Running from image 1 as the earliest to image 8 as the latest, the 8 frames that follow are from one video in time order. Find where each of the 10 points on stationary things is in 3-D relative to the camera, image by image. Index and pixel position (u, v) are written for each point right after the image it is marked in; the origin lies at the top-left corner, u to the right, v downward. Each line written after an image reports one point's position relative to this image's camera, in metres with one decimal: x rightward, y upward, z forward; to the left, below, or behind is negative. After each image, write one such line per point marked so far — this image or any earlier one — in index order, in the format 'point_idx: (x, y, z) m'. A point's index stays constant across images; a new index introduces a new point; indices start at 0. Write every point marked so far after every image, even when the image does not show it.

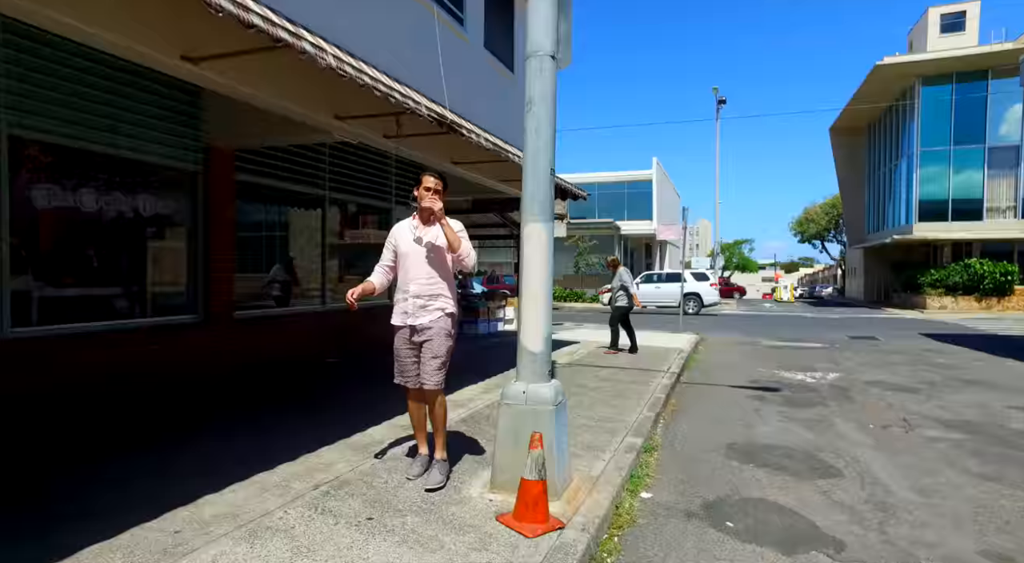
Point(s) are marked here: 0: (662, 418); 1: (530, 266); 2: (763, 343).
0: (+1.7, -1.5, +6.5) m
1: (+0.1, +0.1, +3.8) m
2: (+6.8, -1.6, +15.6) m
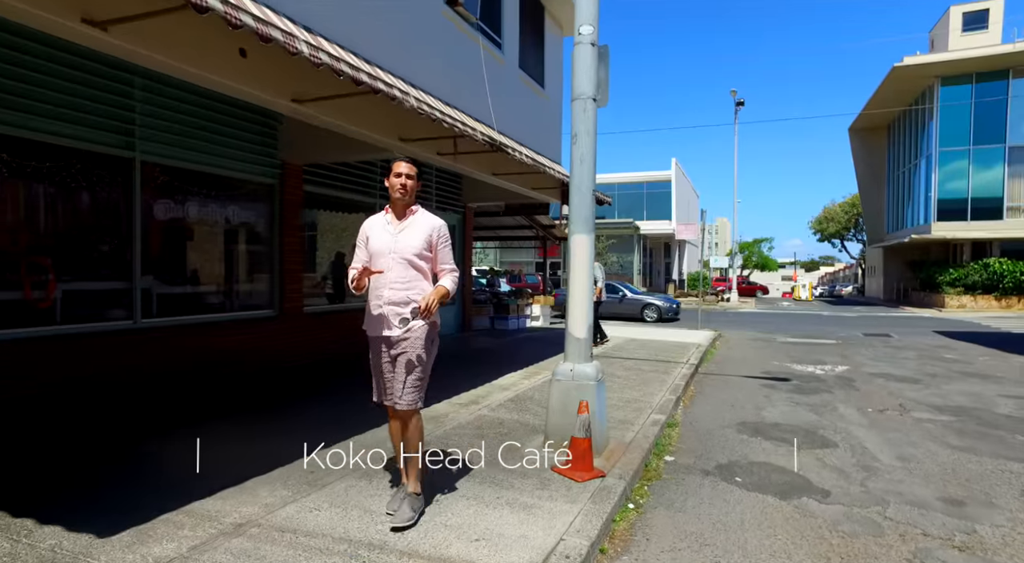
0: (+2.2, -1.5, +7.4) m
1: (+0.5, +0.1, +4.7) m
2: (+7.5, -1.6, +16.4) m
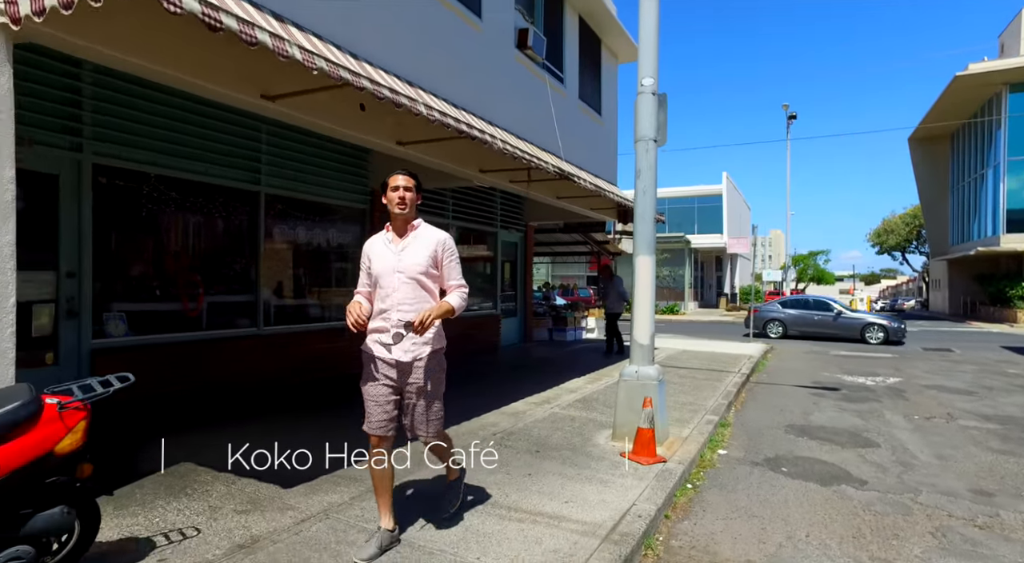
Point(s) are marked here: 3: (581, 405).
0: (+3.1, -1.7, +8.0) m
1: (+1.2, 0.0, +5.5) m
2: (+9.1, -2.0, +16.5) m
3: (+0.8, -1.4, +6.8) m
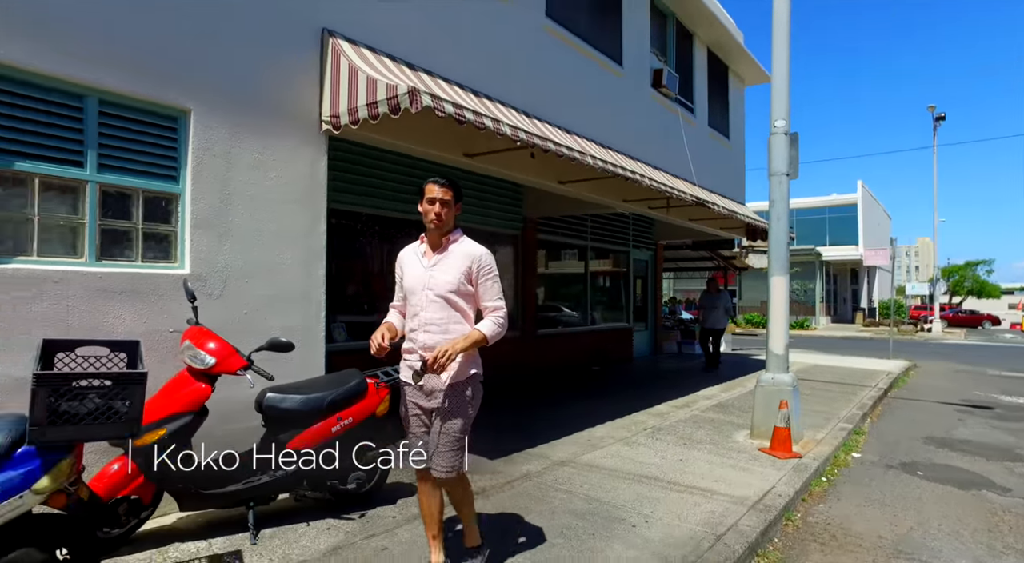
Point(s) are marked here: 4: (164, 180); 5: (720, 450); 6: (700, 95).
0: (+5.1, -1.9, +8.3) m
1: (+2.8, -0.2, +6.2) m
2: (+12.6, -2.4, +15.5) m
3: (+2.7, -1.6, +7.6) m
4: (-2.2, +0.6, +3.6) m
5: (+2.0, -1.7, +5.7) m
6: (+3.4, +3.4, +10.6) m
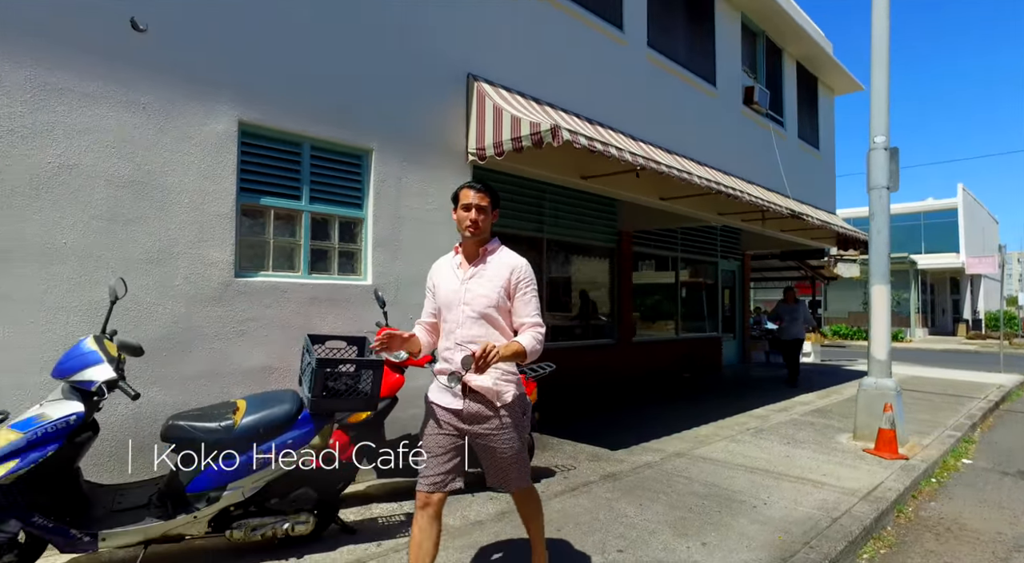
0: (+6.5, -2.1, +8.2) m
1: (+4.0, -0.3, +6.4) m
2: (+14.9, -2.6, +14.5) m
3: (+4.1, -1.8, +7.8) m
4: (-1.2, +0.6, +4.5) m
5: (+3.2, -1.8, +6.0) m
6: (+5.2, +3.2, +10.8) m
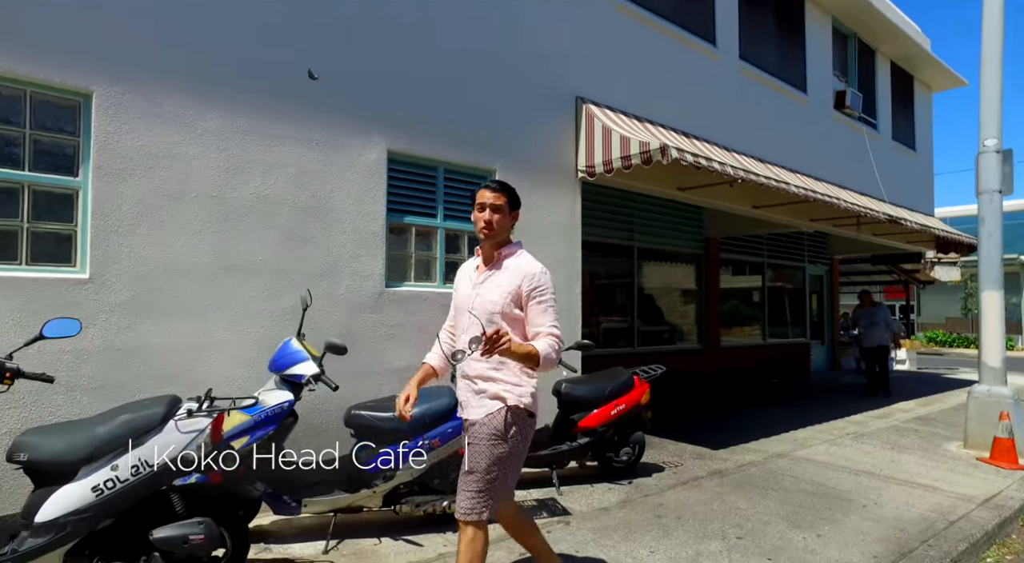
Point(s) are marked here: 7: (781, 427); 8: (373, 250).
0: (+7.9, -2.1, +7.8) m
1: (+5.1, -0.4, +6.3) m
2: (+16.9, -2.7, +13.1) m
3: (+5.3, -1.8, +7.6) m
4: (-0.3, +0.5, +5.0) m
5: (+4.3, -1.8, +6.0) m
6: (+6.8, +3.1, +10.6) m
7: (+3.3, -1.8, +7.1) m
8: (-1.0, +0.2, +4.3) m
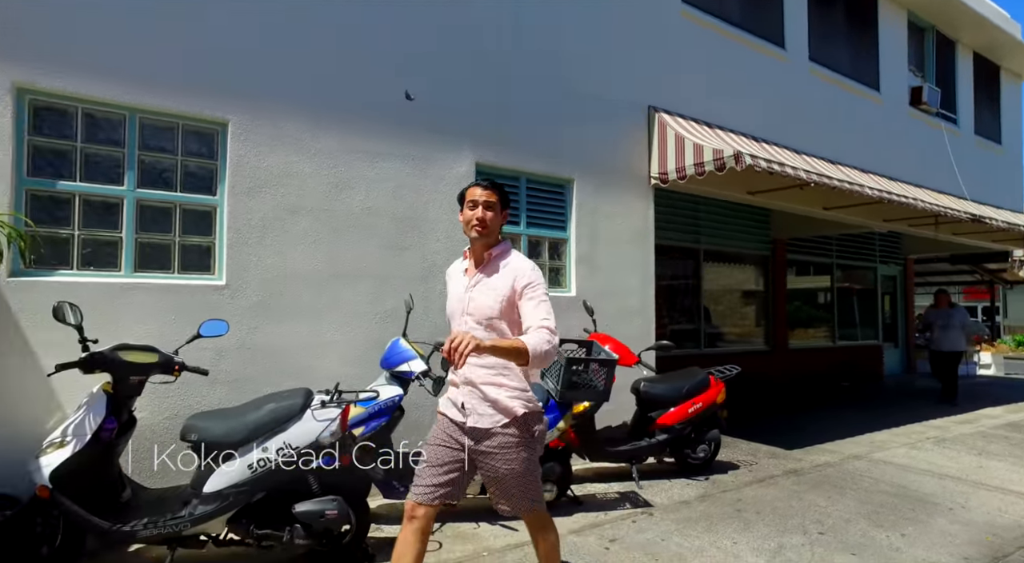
0: (+8.8, -2.1, +7.3) m
1: (+5.9, -0.4, +6.1) m
2: (+18.2, -2.6, +11.8) m
3: (+6.3, -1.8, +7.4) m
4: (+0.4, +0.5, +5.3) m
5: (+5.1, -1.8, +5.9) m
6: (+7.9, +3.1, +10.2) m
7: (+4.1, -1.8, +7.0) m
8: (-0.4, +0.2, +4.7) m
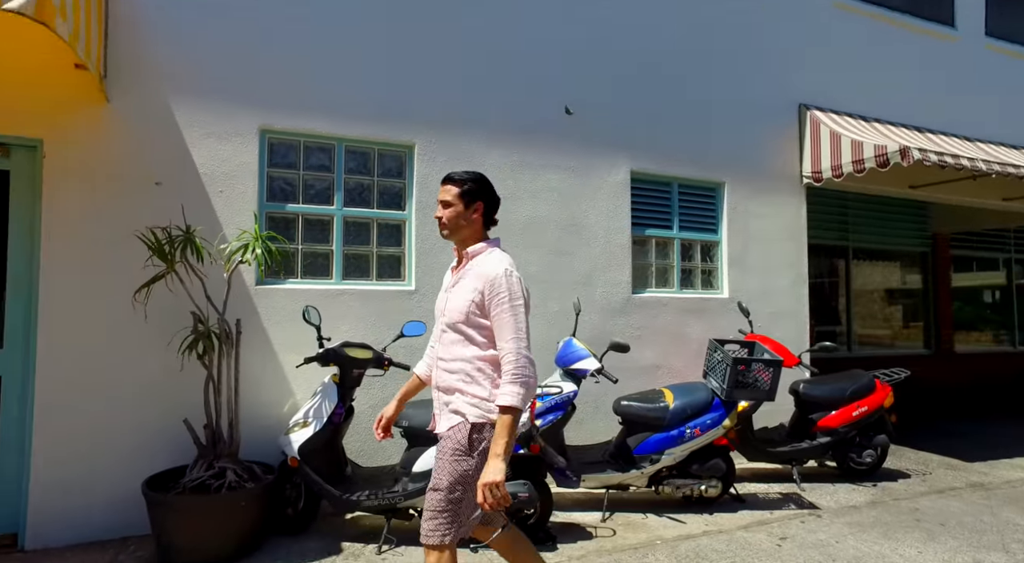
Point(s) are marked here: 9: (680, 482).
0: (+10.4, -2.0, +5.8) m
1: (+7.4, -0.3, +5.1) m
2: (+20.5, -2.4, +8.4) m
3: (+7.9, -1.8, +6.3) m
4: (+1.8, +0.4, +5.3) m
5: (+6.5, -1.8, +5.0) m
6: (+10.0, +3.2, +8.8) m
7: (+5.8, -1.7, +6.3) m
8: (+0.9, +0.2, +4.9) m
9: (+1.1, -1.4, +4.0) m
